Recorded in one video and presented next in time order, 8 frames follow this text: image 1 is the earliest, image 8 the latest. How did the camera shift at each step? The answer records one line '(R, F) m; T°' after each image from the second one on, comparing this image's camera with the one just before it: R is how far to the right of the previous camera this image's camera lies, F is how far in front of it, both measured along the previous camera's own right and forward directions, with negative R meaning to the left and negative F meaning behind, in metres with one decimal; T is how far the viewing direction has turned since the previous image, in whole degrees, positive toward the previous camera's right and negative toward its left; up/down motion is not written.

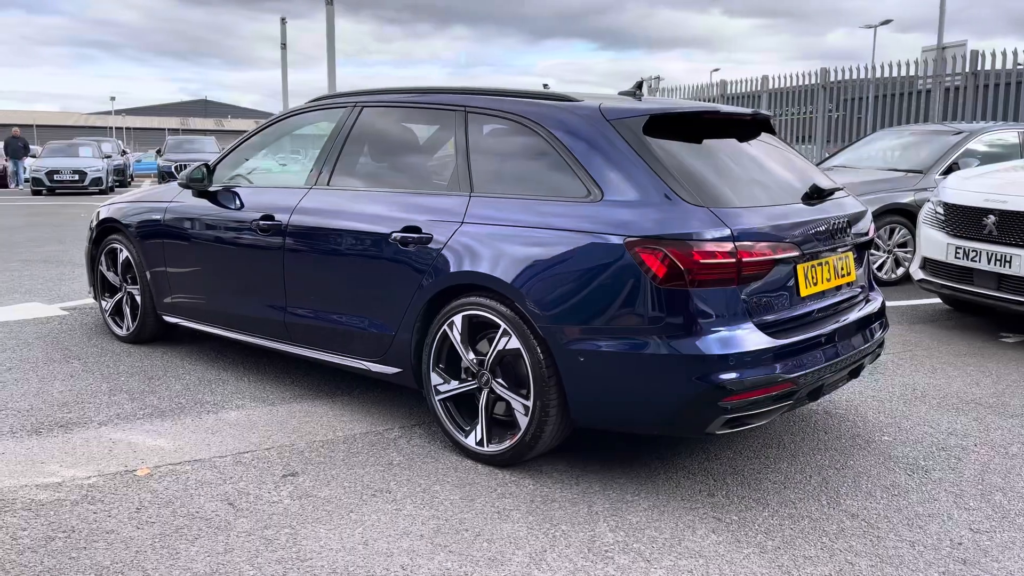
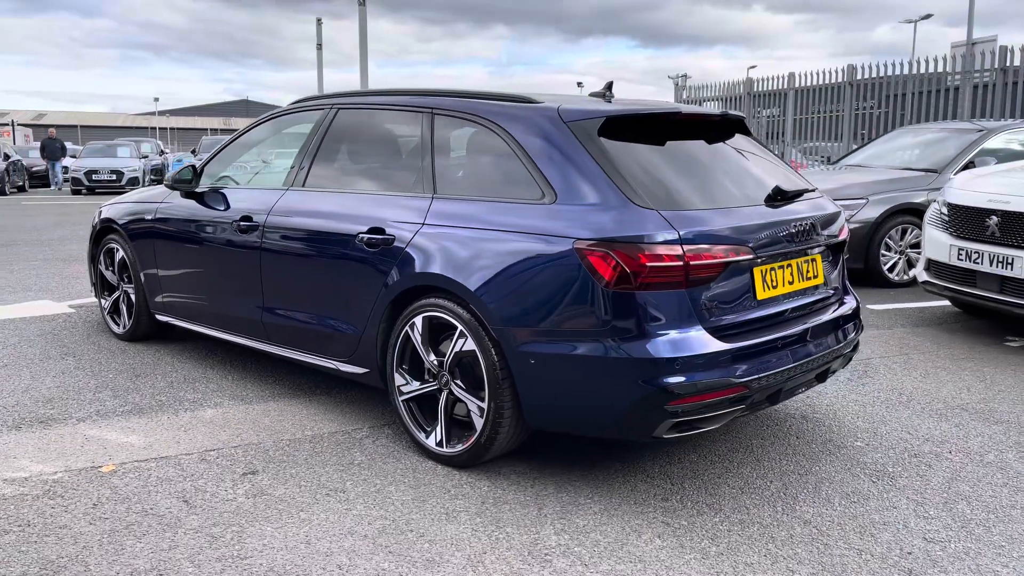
(+0.3, 0.0) m; -2°
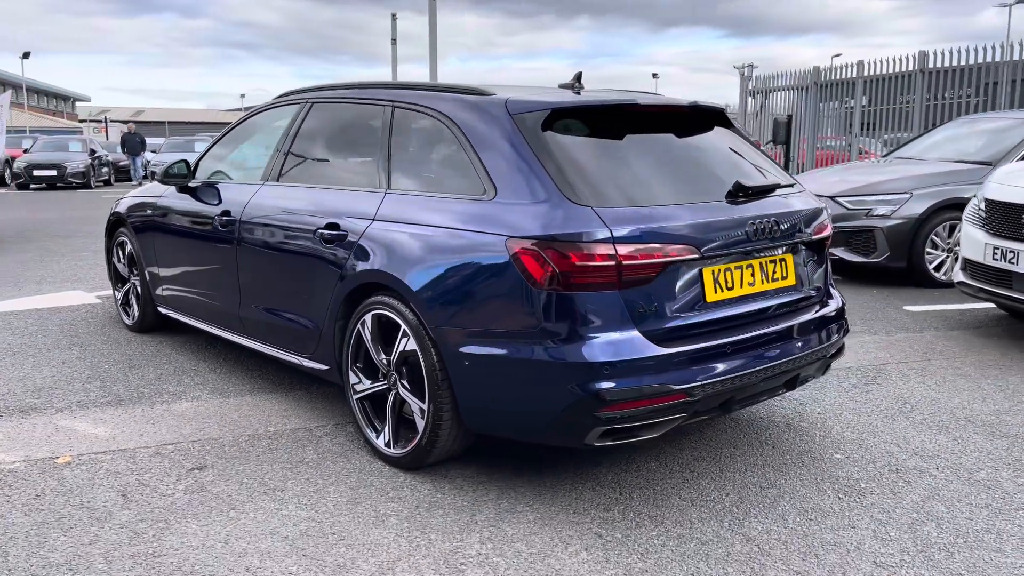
(+0.5, +0.1) m; -5°
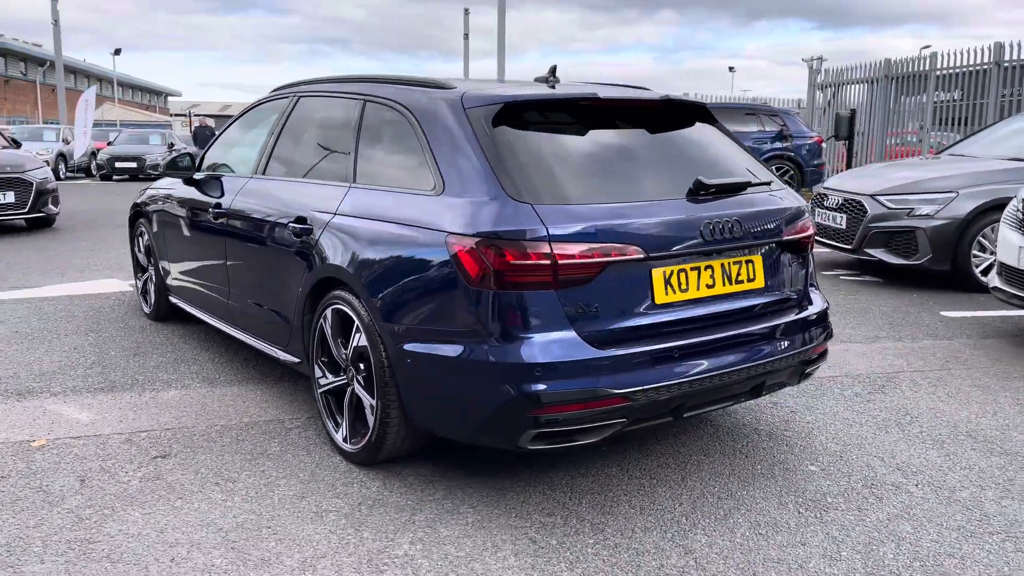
(+0.5, +0.1) m; -5°
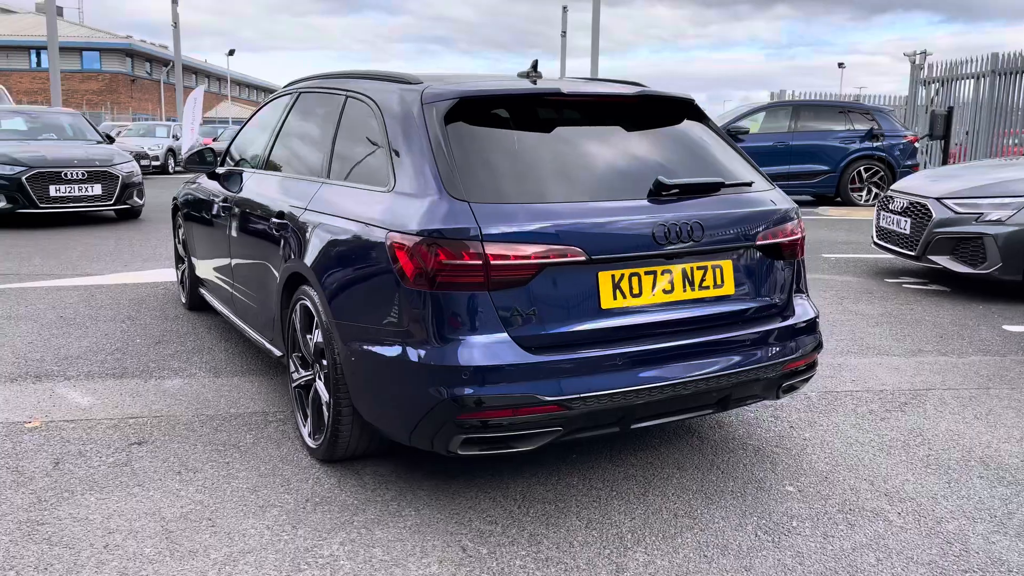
(+0.5, +0.1) m; -7°
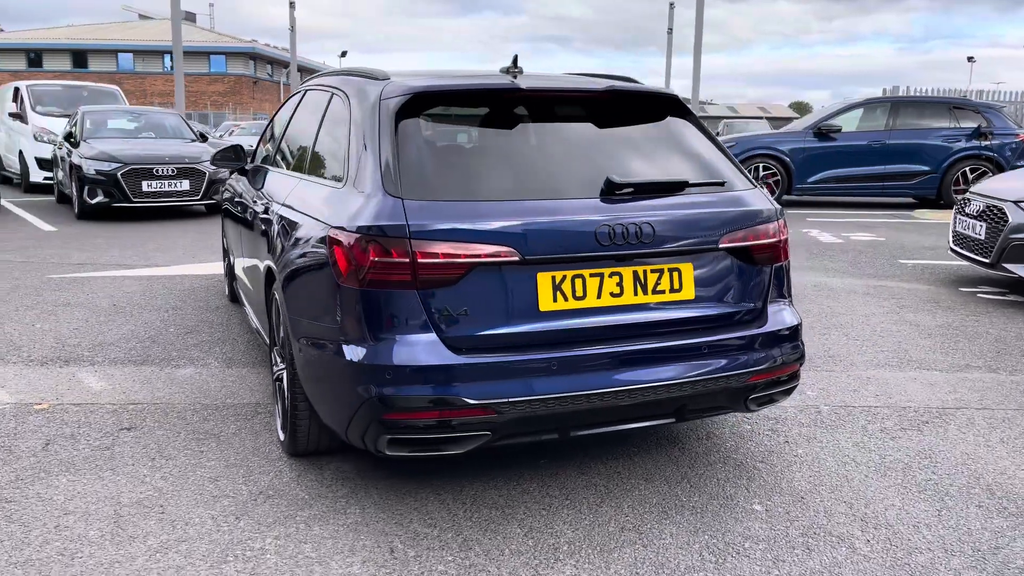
(+0.6, +0.1) m; -7°
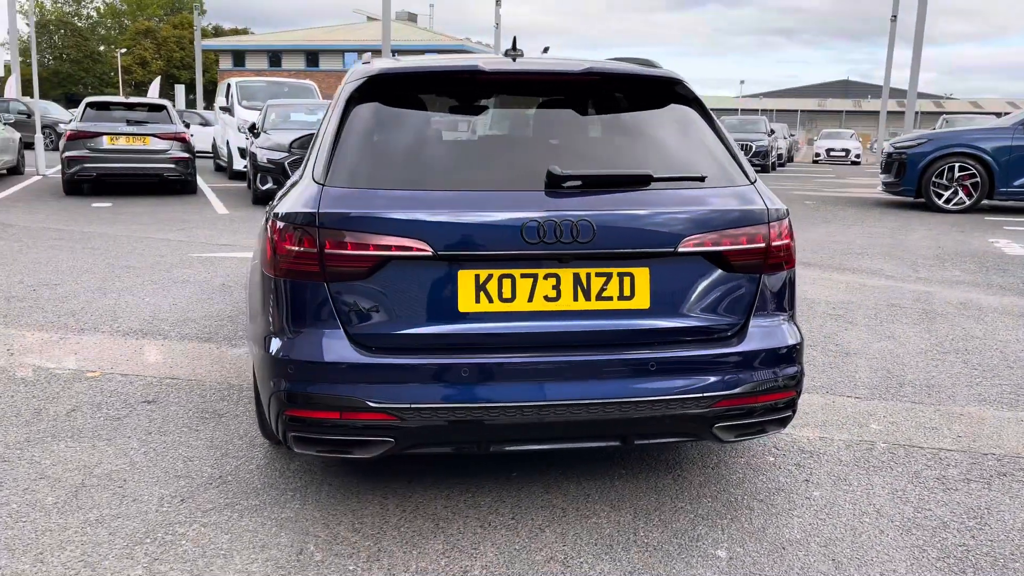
(+0.8, +0.3) m; -14°
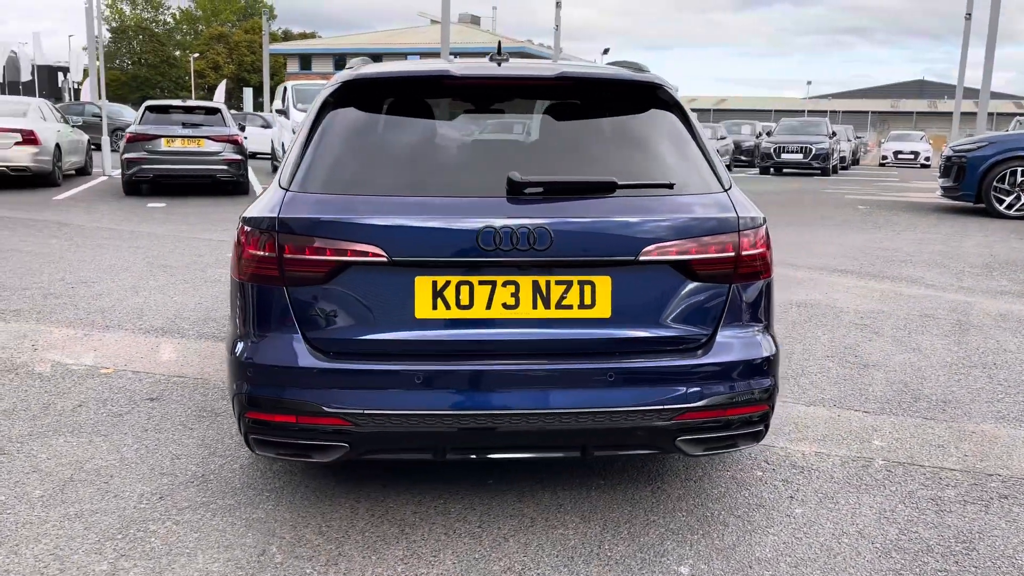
(+0.3, 0.0) m; -4°
